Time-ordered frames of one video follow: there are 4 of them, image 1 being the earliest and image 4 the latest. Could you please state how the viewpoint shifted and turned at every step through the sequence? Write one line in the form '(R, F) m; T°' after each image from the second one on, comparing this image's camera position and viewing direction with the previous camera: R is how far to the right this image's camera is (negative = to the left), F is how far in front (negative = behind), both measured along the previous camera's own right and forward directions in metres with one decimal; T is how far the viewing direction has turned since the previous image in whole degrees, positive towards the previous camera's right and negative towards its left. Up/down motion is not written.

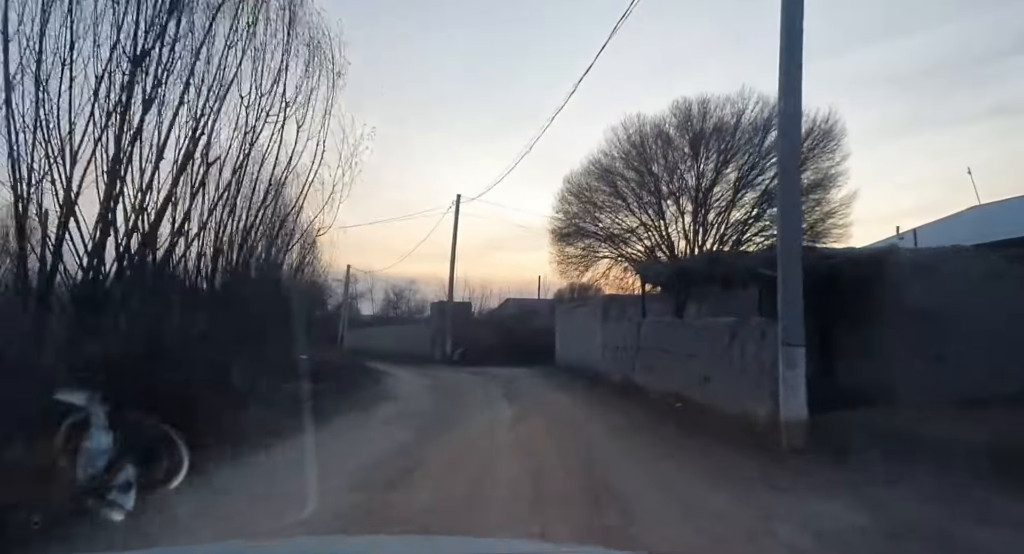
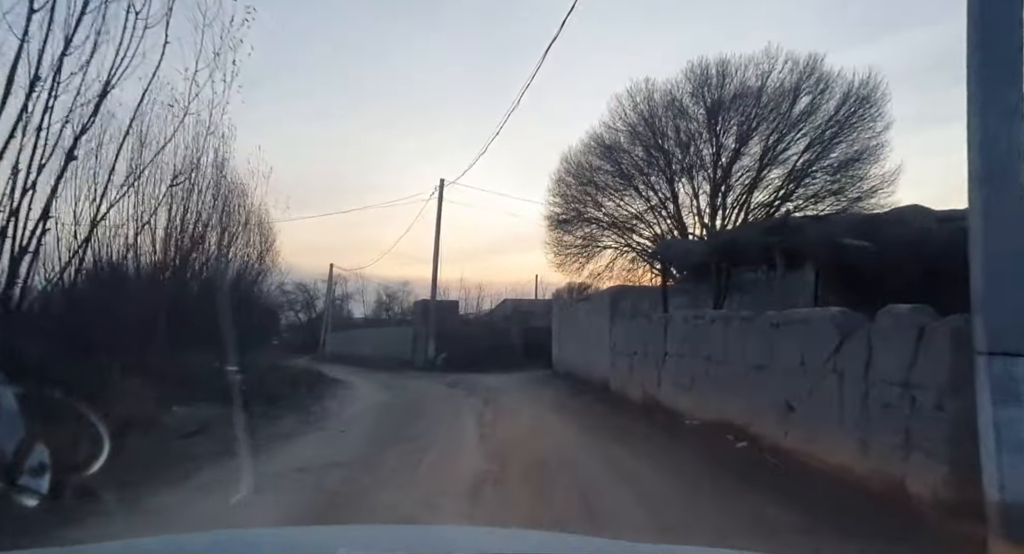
(+0.3, +3.7) m; 0°
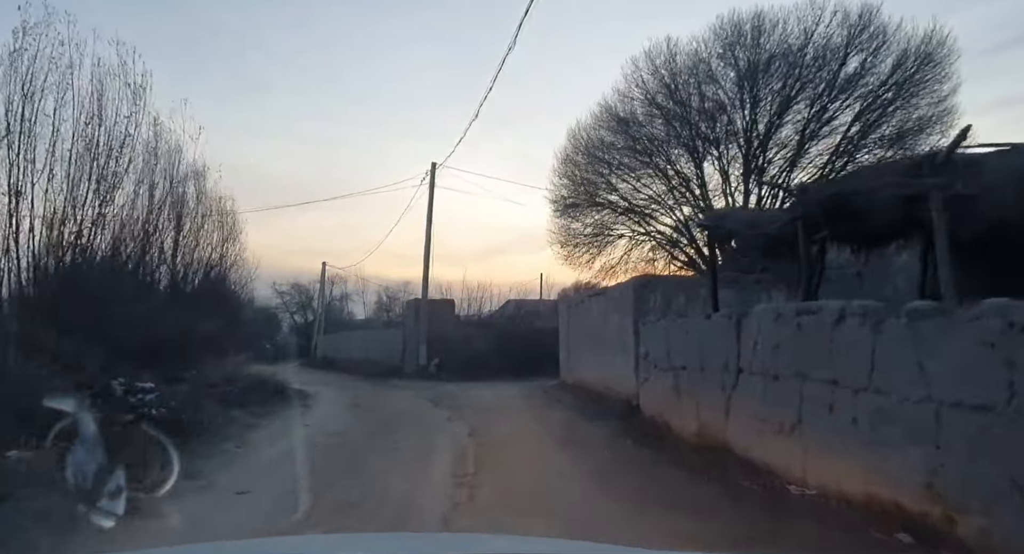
(+0.1, +3.3) m; 0°
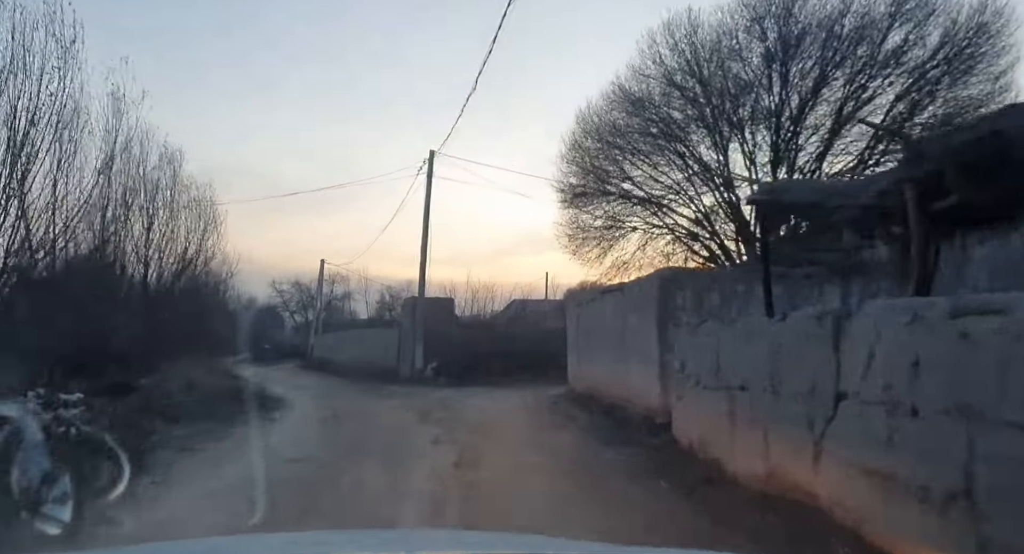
(+0.1, +1.9) m; 0°
